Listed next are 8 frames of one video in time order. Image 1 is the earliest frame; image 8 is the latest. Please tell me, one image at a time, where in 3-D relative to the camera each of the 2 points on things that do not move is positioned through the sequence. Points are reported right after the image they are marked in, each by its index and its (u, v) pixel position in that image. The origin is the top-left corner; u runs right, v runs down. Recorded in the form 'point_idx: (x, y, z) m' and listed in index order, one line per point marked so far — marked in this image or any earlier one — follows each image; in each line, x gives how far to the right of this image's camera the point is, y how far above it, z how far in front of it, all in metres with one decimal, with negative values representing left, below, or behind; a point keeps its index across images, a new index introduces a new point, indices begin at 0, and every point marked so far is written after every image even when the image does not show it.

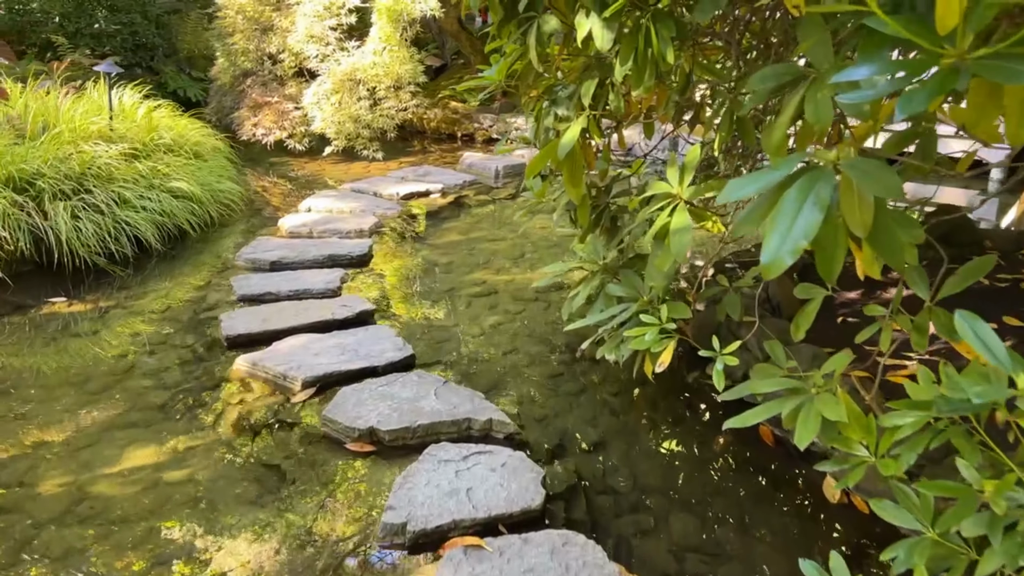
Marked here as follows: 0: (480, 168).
0: (-0.2, +0.9, +6.2) m
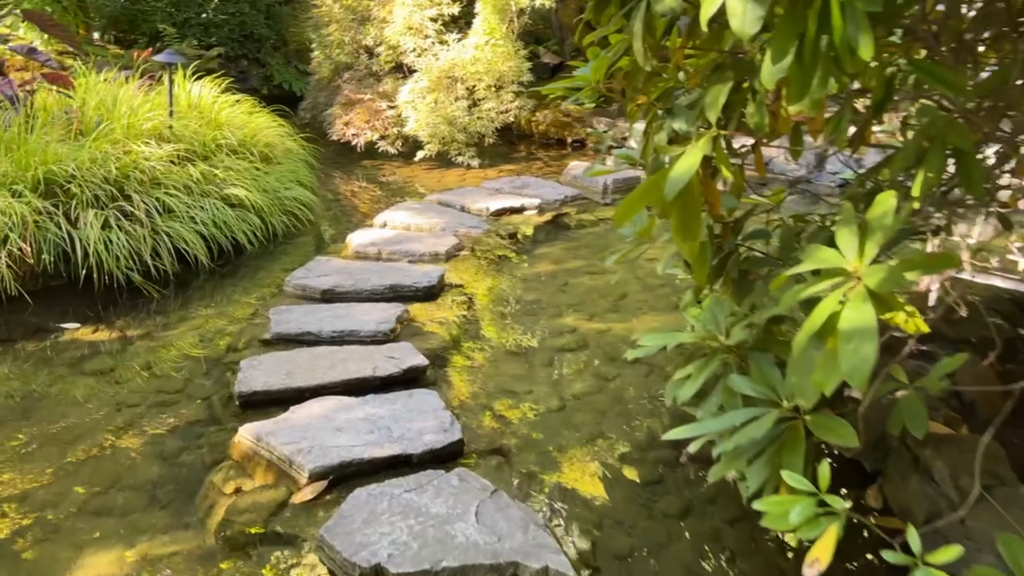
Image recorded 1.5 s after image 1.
0: (+0.5, +0.7, +5.4) m
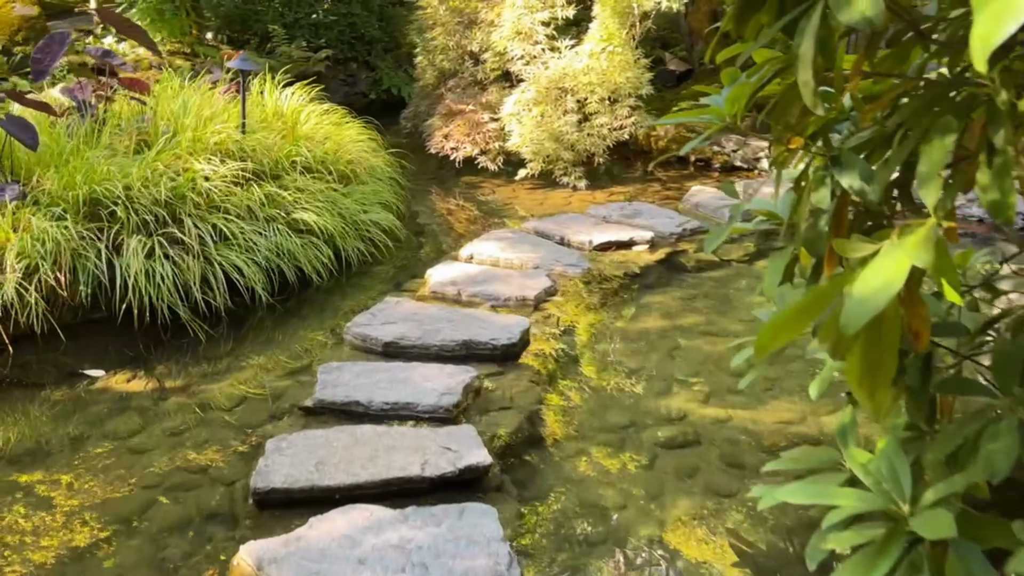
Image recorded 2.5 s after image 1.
0: (+1.1, +0.4, +4.7) m
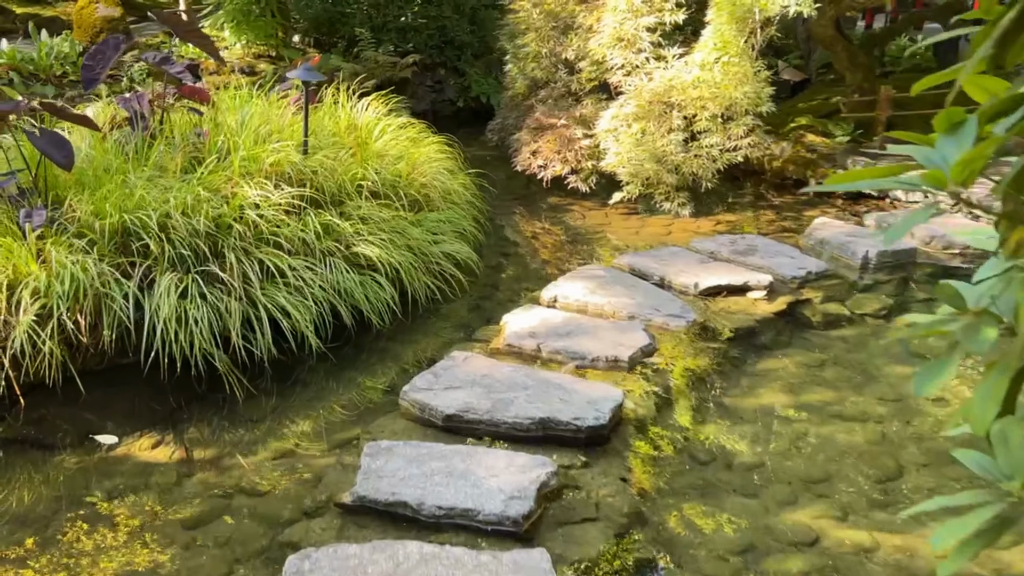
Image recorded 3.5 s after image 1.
0: (+1.6, +0.2, +4.0) m
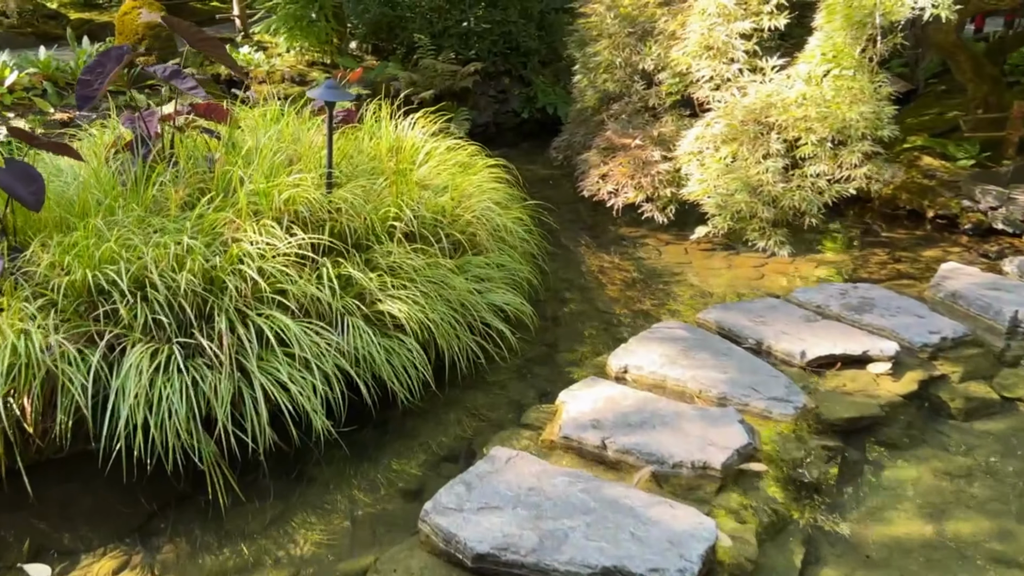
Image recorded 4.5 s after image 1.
0: (+1.9, -0.1, +3.3) m
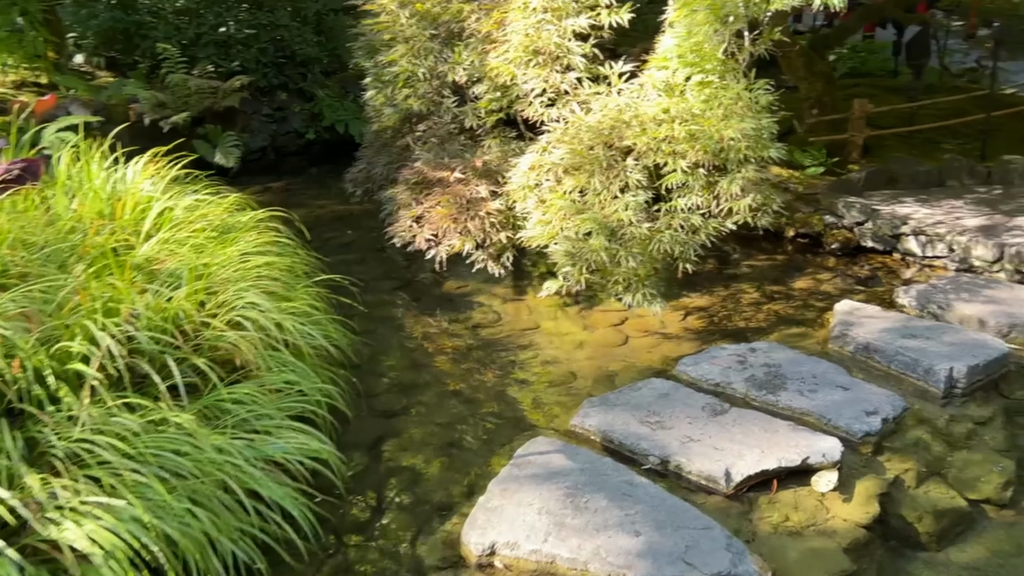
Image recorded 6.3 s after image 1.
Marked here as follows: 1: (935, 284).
0: (+1.2, -0.3, +2.6) m
1: (+1.6, 0.0, +3.2) m
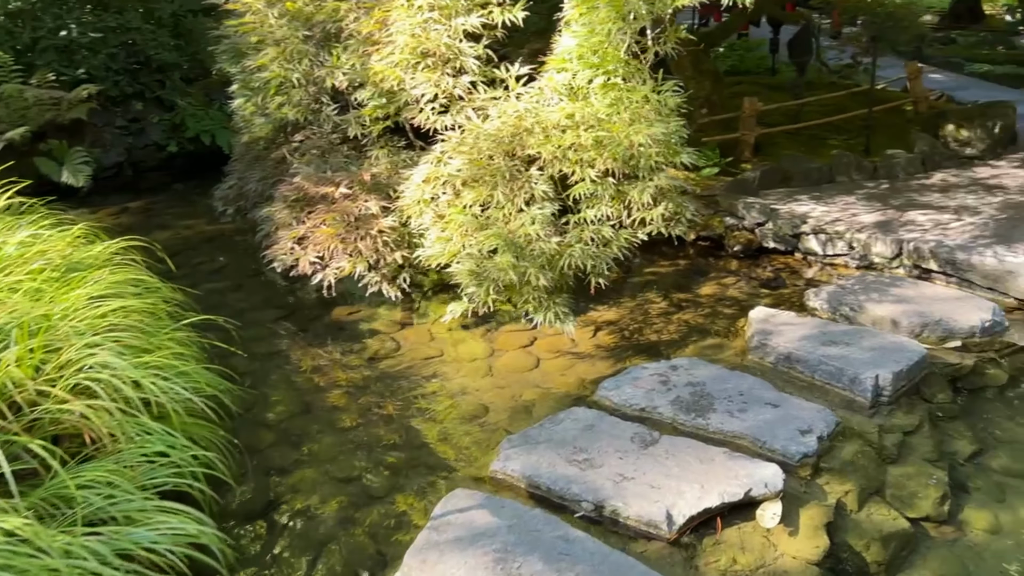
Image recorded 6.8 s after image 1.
0: (+1.0, -0.3, +2.5) m
1: (+1.3, 0.0, +3.1) m
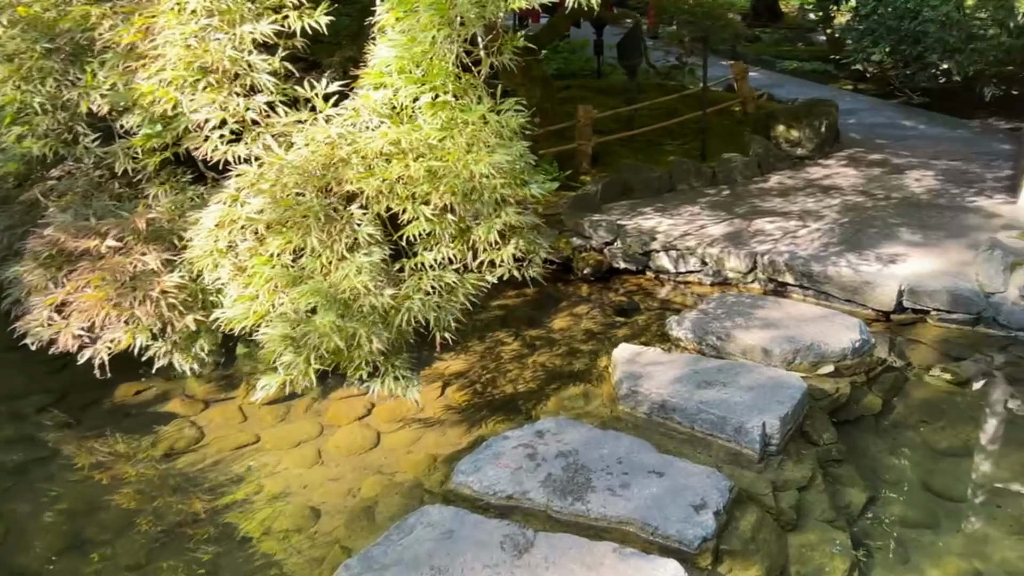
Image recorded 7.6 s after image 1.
0: (+0.5, -0.4, +2.2) m
1: (+0.7, -0.1, +2.9) m
